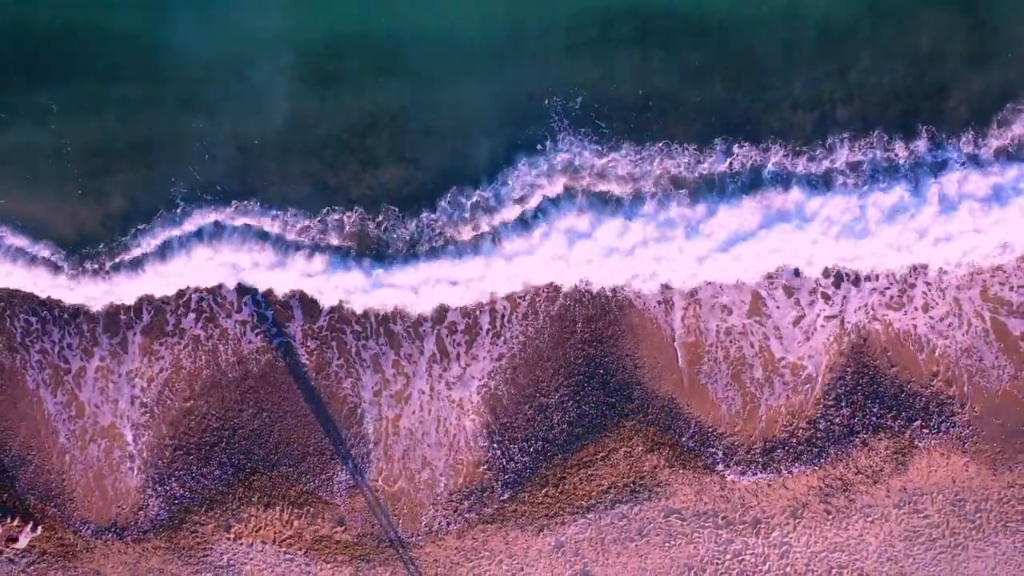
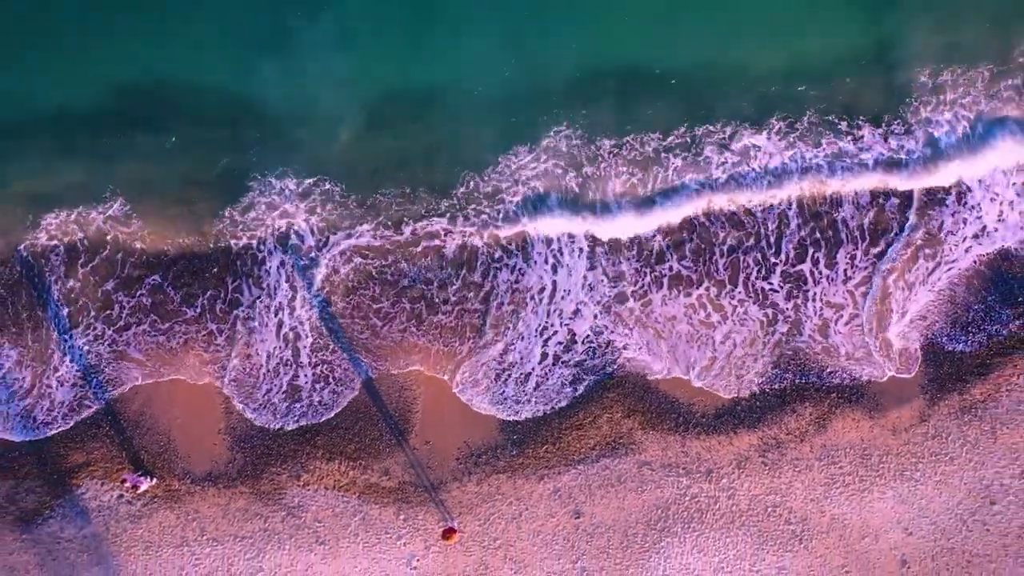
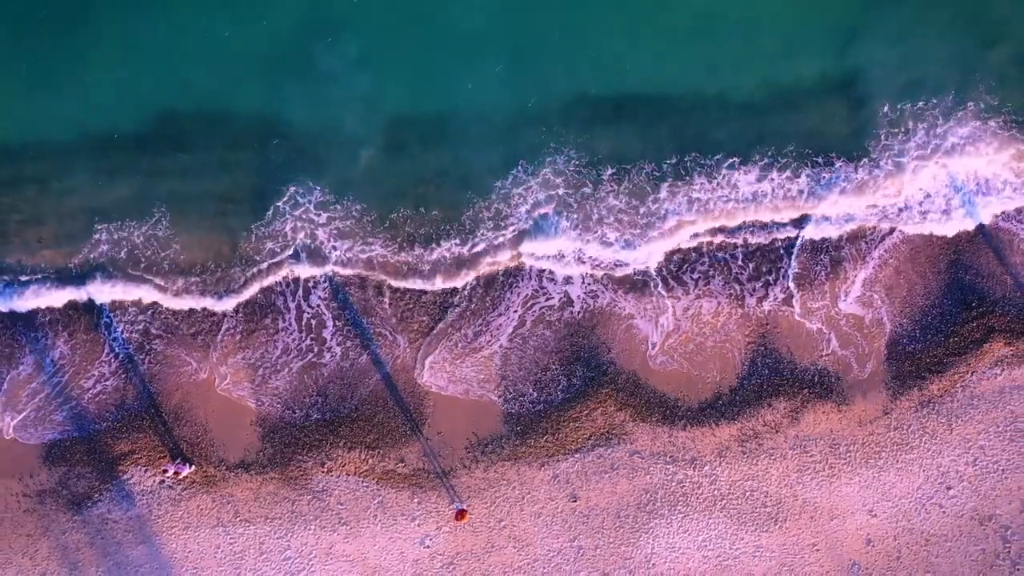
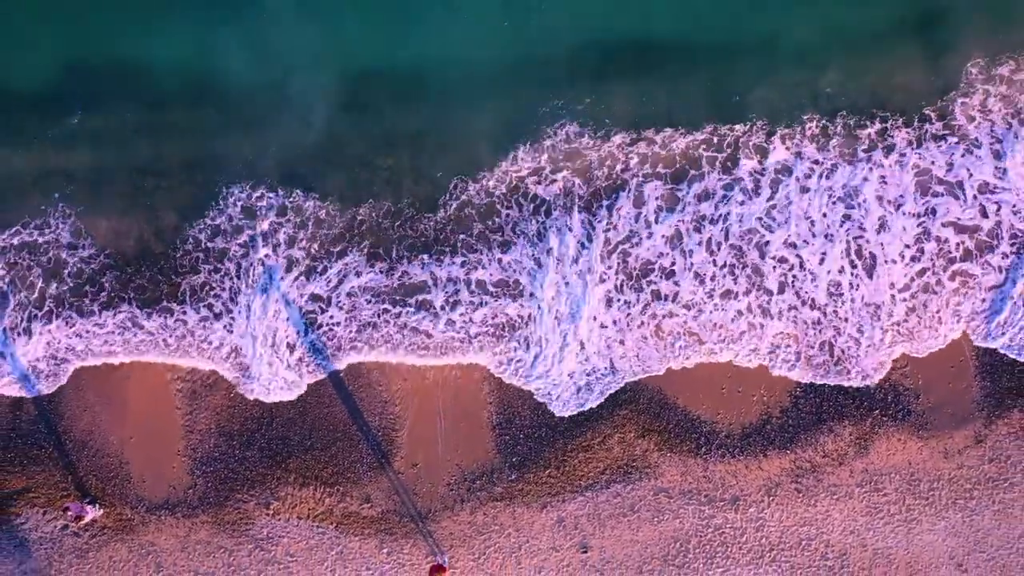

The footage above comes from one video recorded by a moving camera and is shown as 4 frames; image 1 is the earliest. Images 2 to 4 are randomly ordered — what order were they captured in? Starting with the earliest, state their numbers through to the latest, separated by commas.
4, 2, 3
